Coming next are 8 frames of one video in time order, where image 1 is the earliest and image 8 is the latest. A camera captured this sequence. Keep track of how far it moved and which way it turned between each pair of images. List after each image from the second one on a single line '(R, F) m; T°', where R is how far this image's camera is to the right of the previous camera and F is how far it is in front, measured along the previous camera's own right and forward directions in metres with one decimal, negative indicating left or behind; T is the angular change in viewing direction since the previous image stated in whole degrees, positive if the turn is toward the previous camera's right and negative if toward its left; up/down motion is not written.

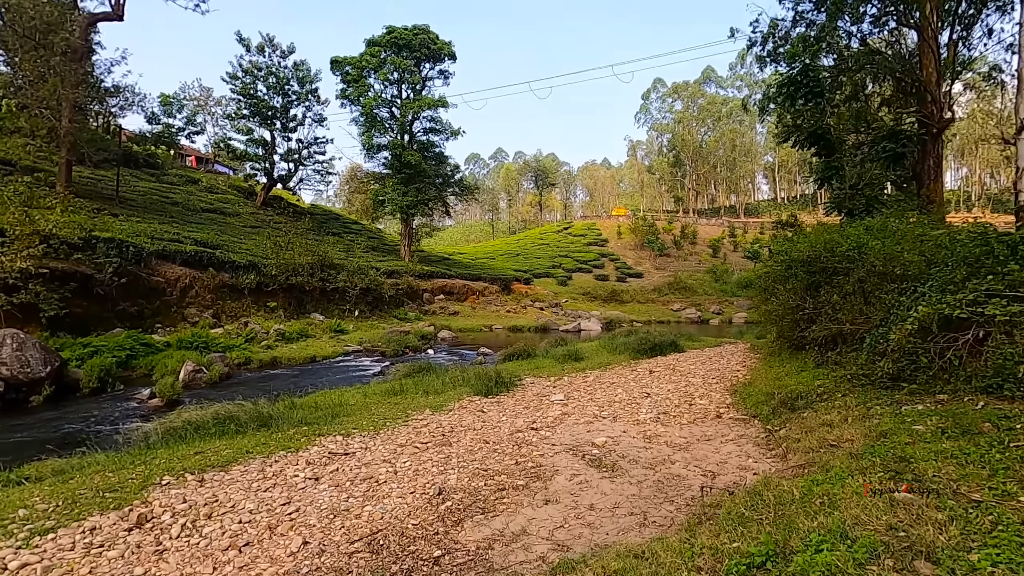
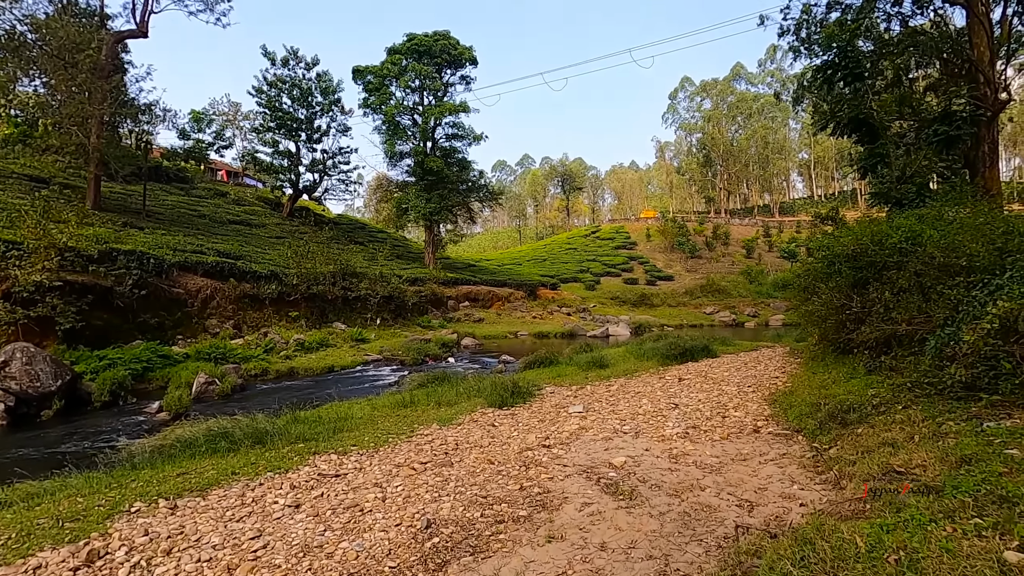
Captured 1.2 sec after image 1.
(+0.3, +0.8) m; -3°
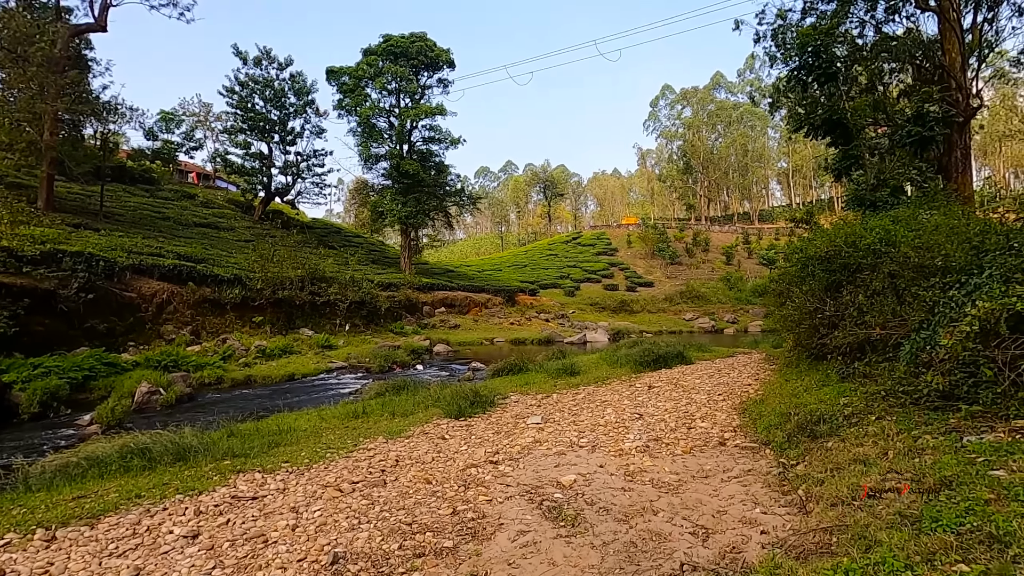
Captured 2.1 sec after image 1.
(+0.5, +0.6) m; +2°
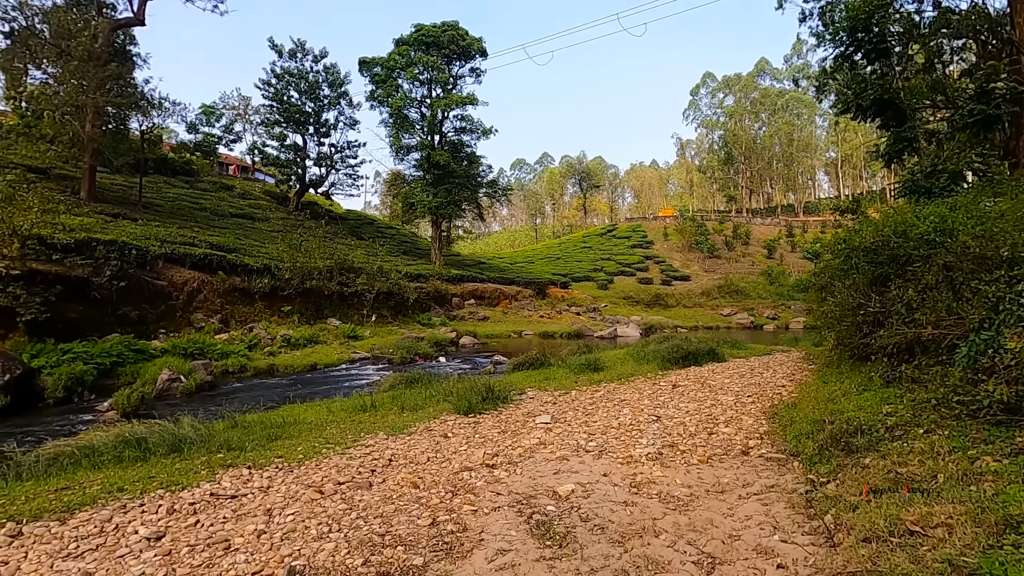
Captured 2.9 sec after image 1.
(+0.4, +0.6) m; -4°
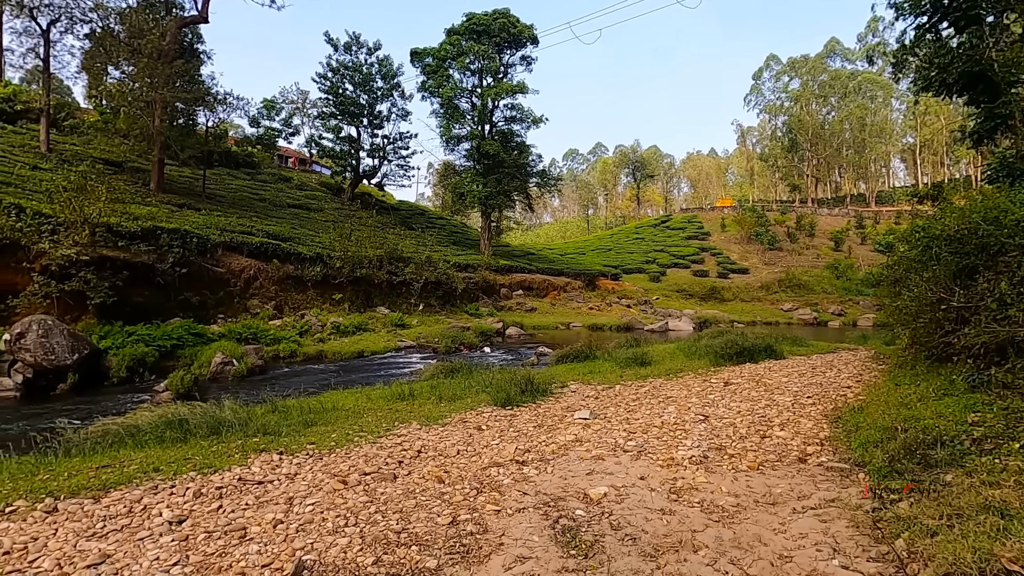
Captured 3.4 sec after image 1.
(+0.2, +0.4) m; -5°
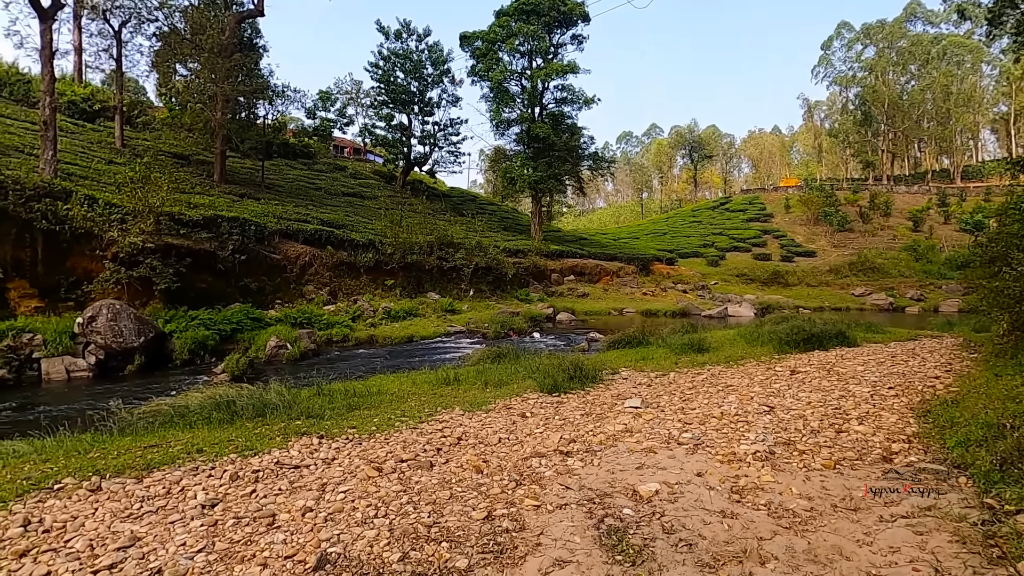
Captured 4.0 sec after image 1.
(+0.1, +0.4) m; -6°
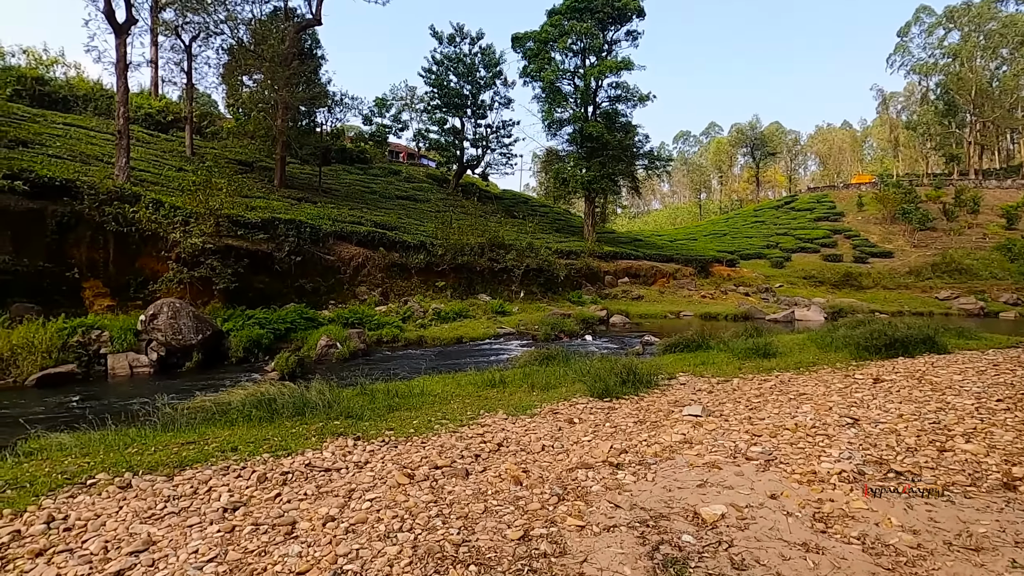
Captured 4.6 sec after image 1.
(+0.1, +0.5) m; -6°
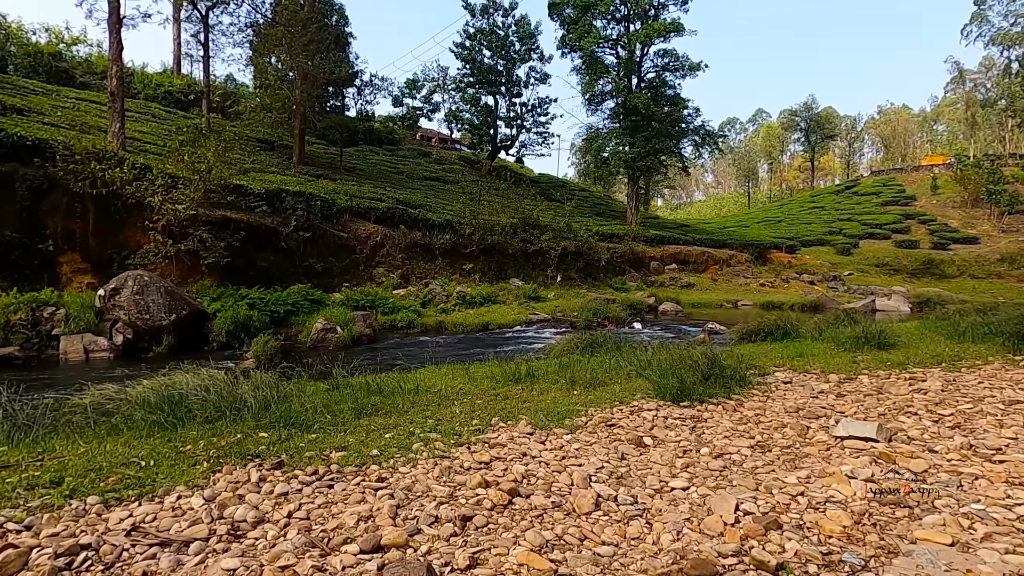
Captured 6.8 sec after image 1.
(+0.1, +2.8) m; -4°
